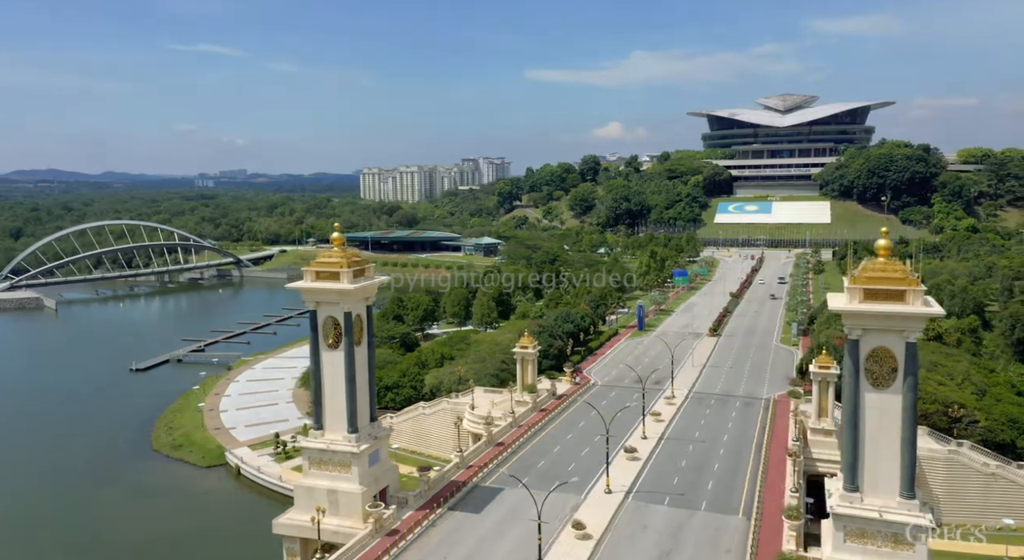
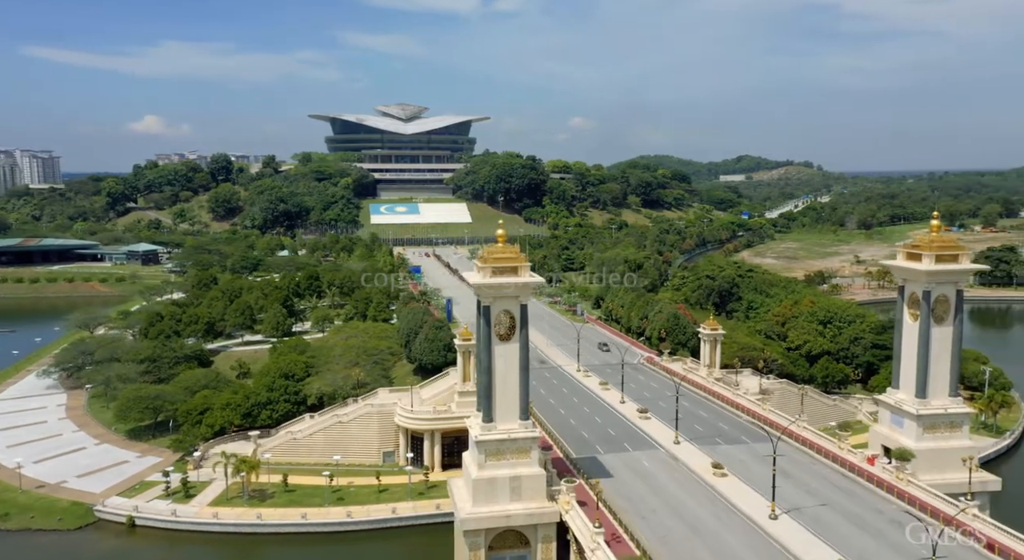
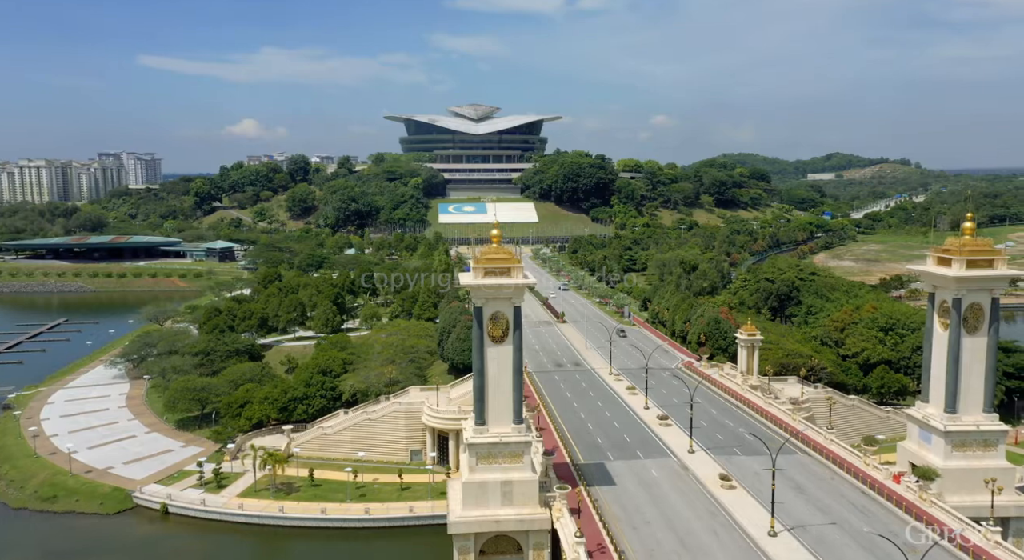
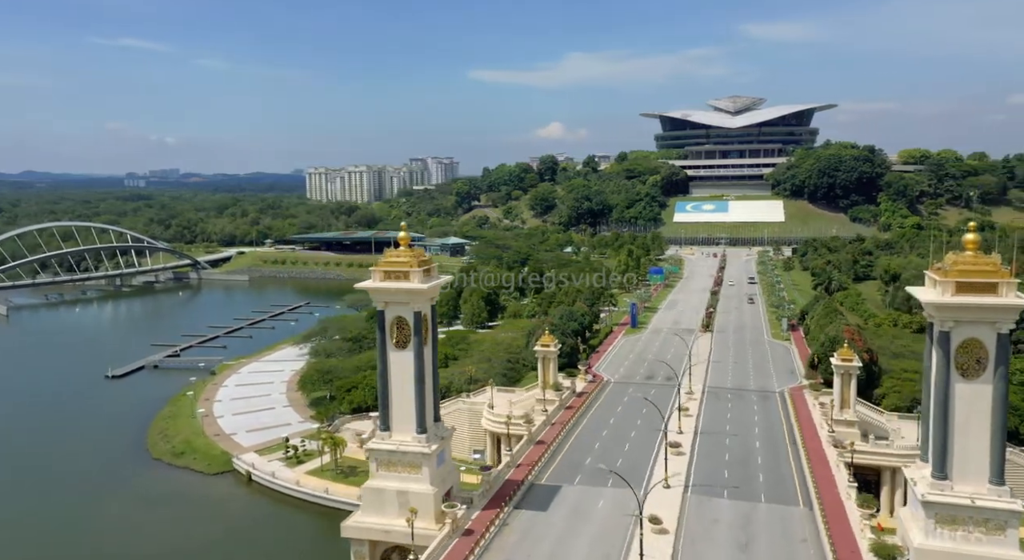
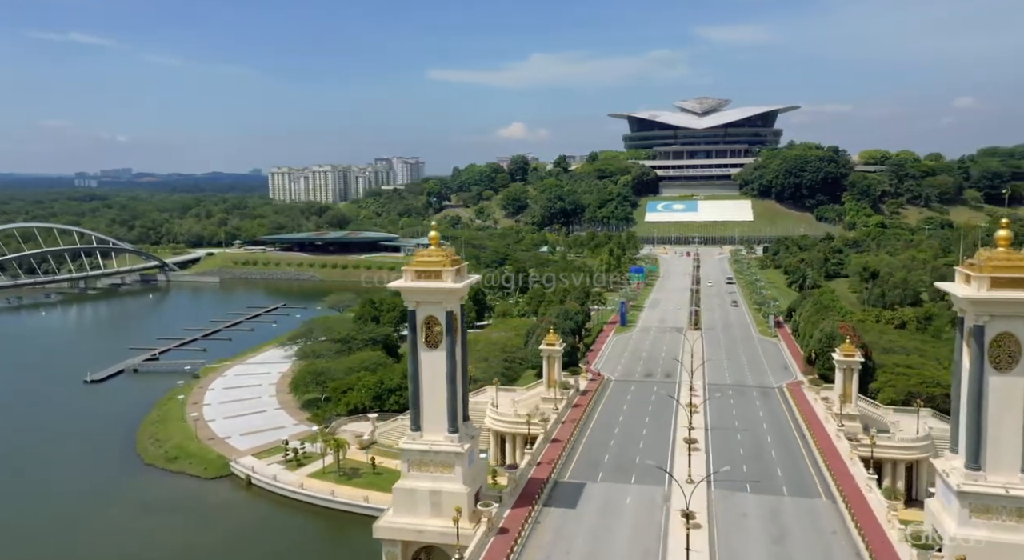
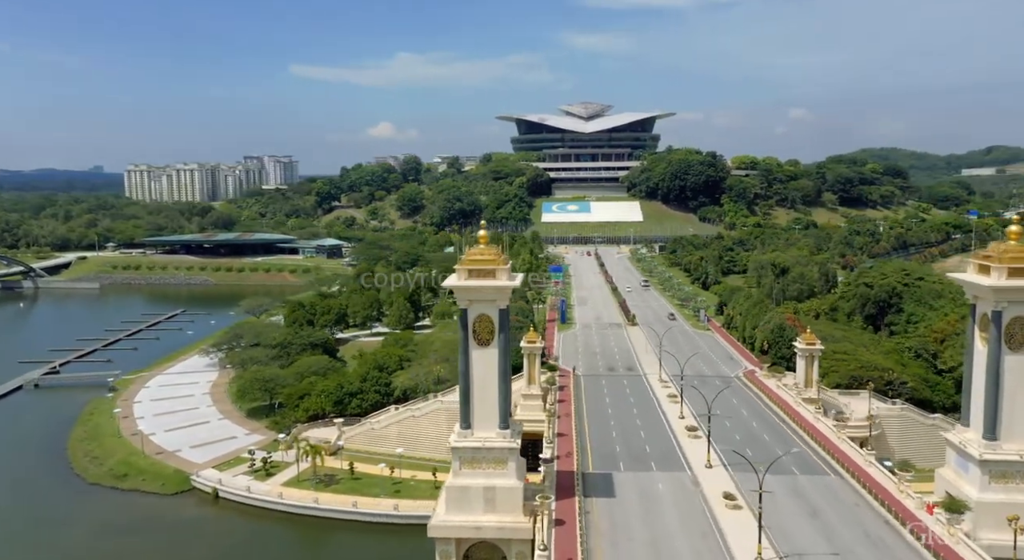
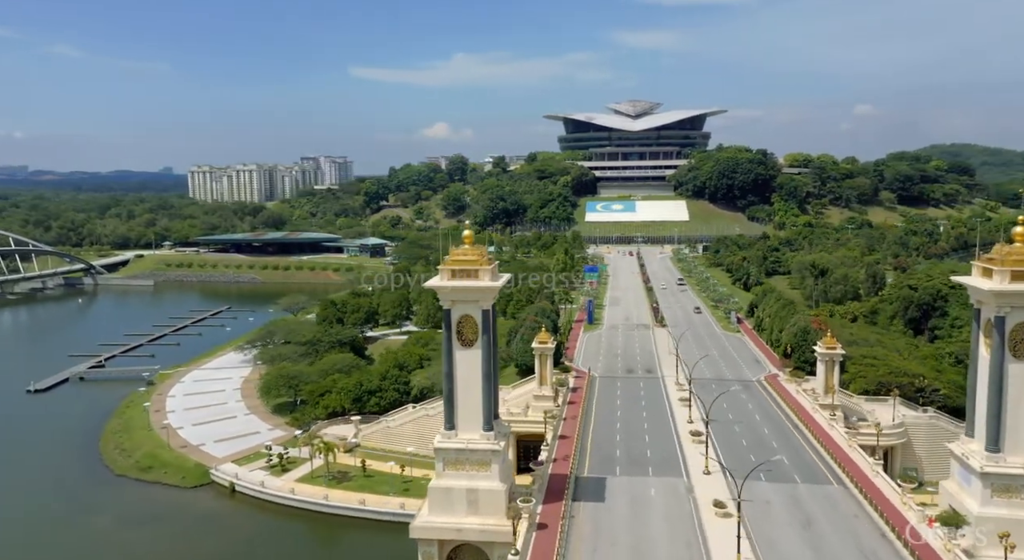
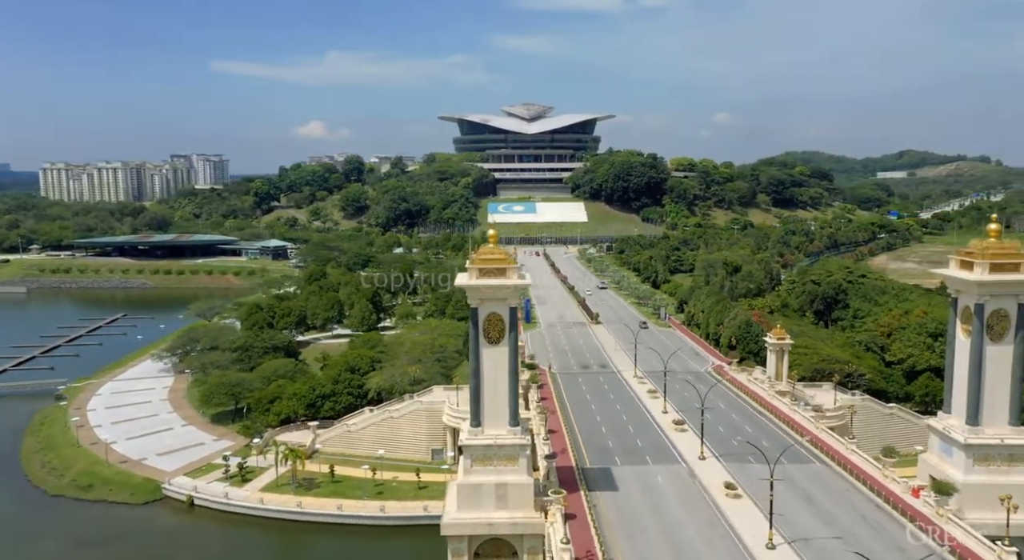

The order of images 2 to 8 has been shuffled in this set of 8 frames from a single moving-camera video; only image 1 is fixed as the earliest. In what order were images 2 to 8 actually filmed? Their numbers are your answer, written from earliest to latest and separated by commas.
4, 5, 7, 6, 8, 3, 2
